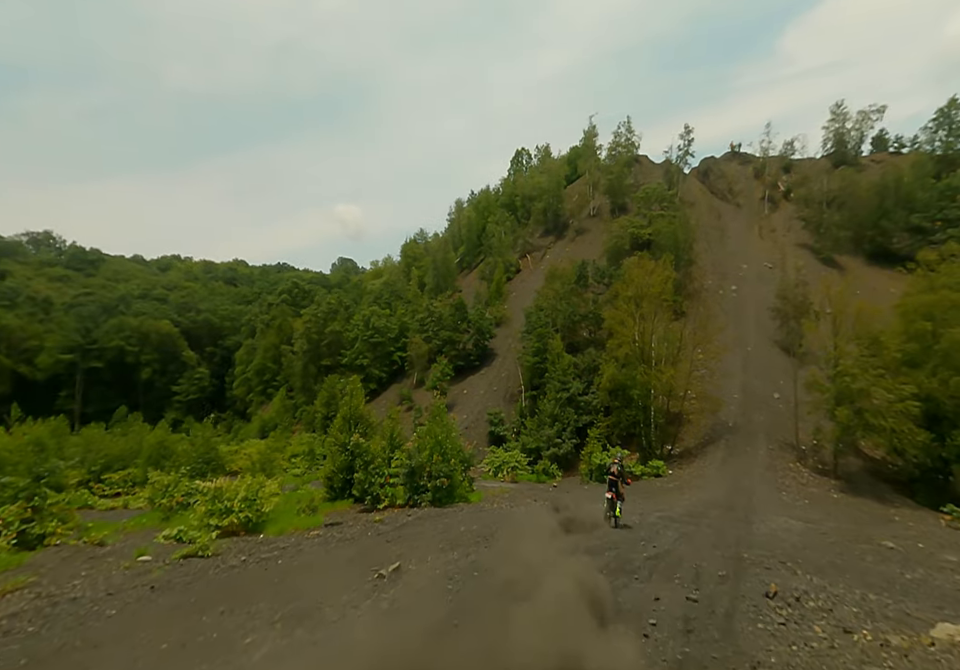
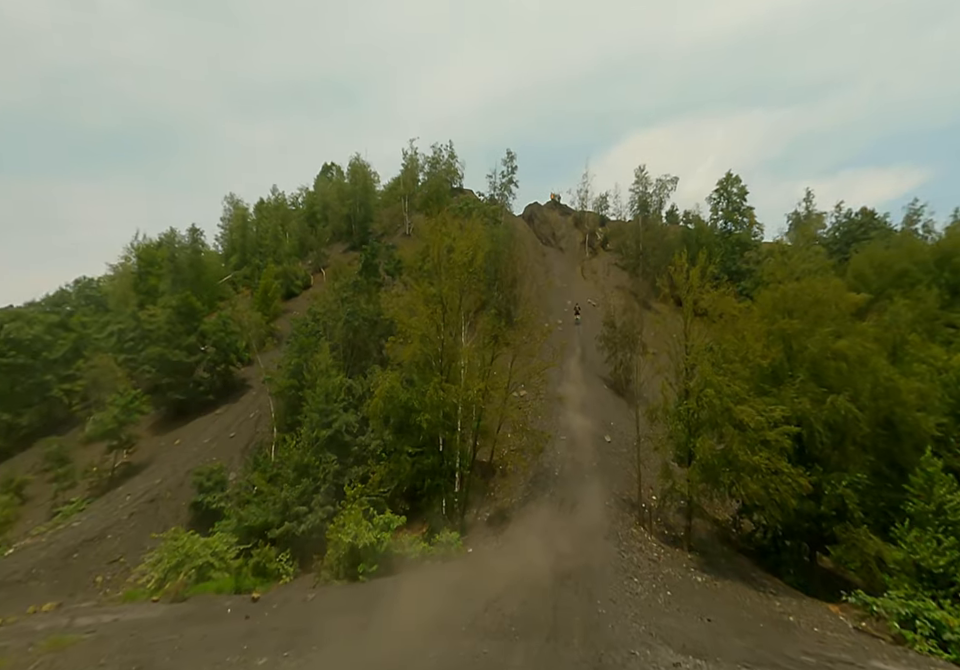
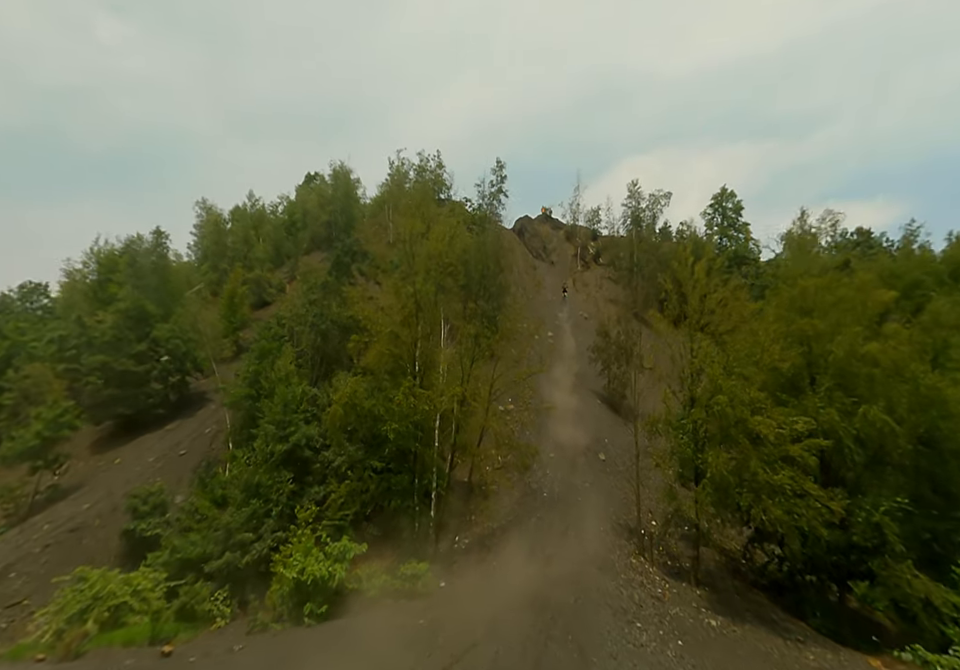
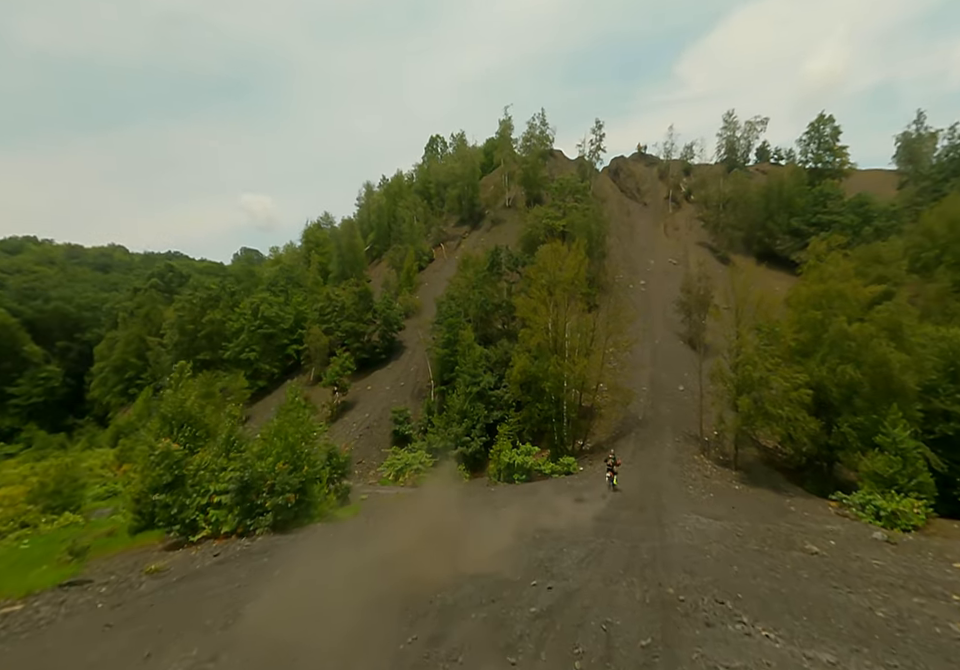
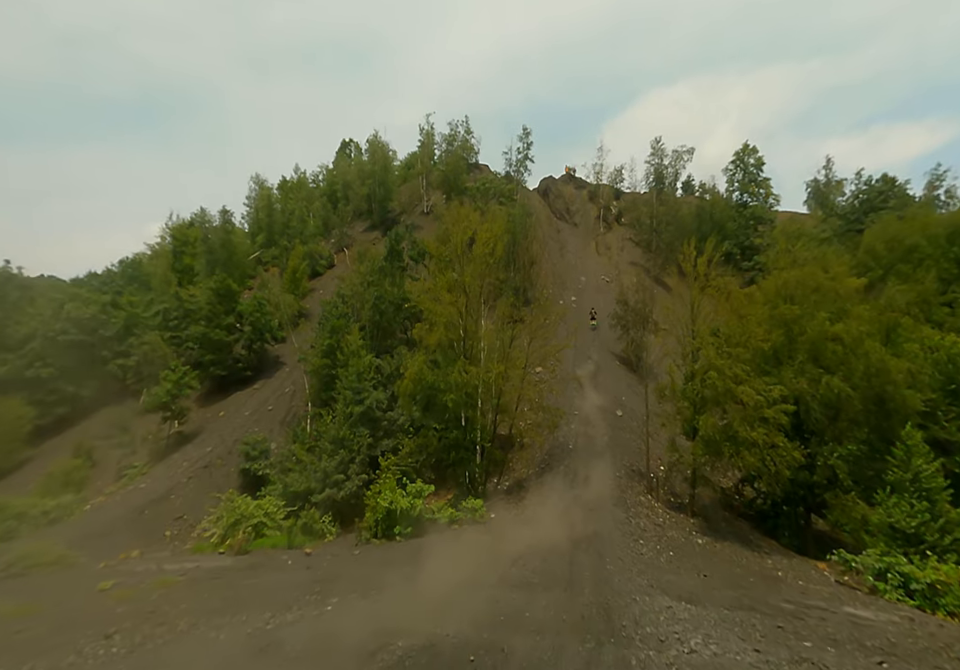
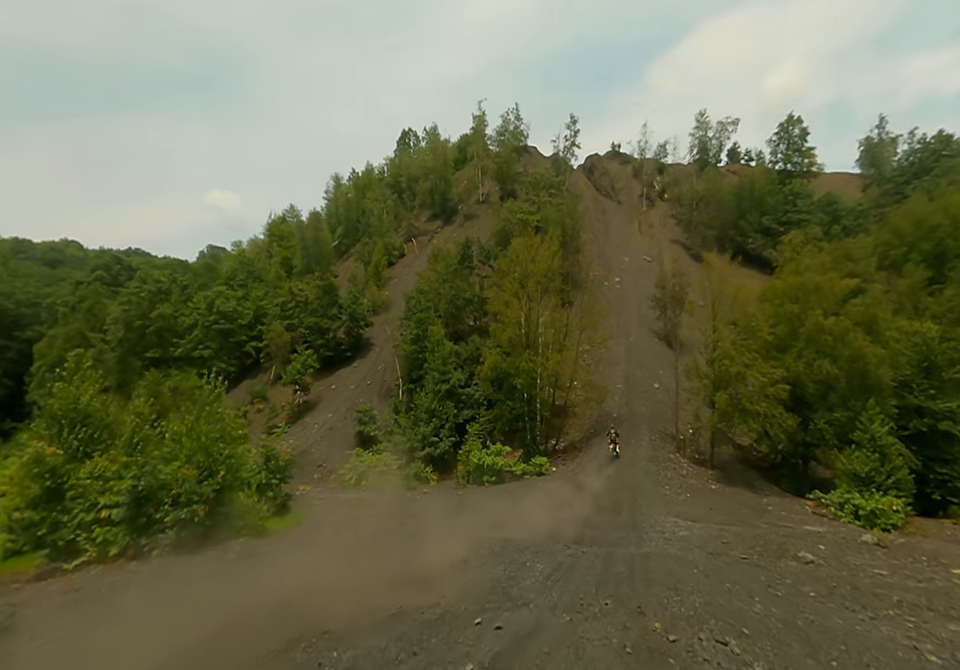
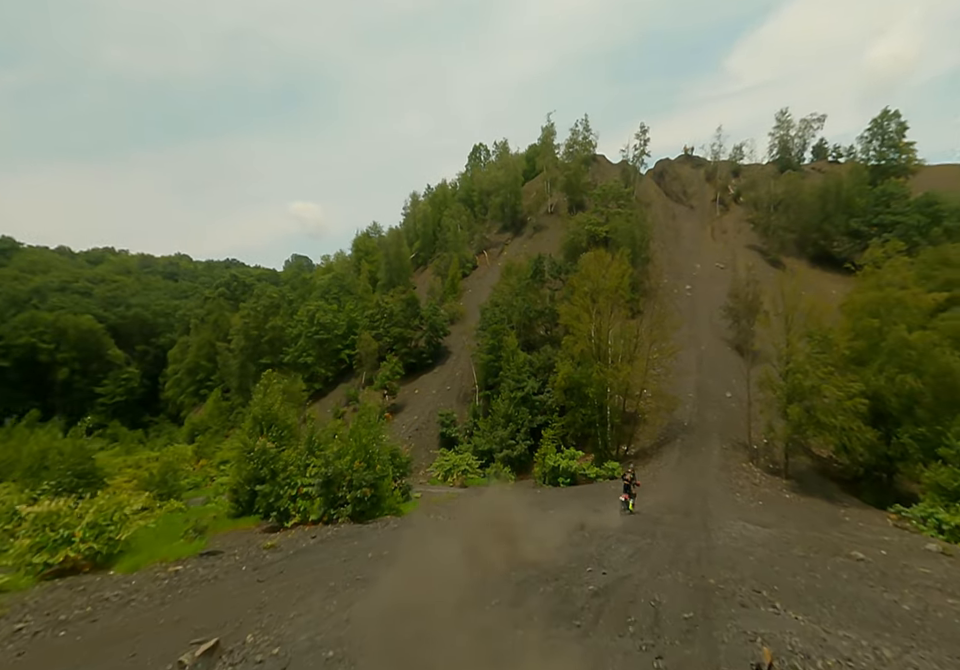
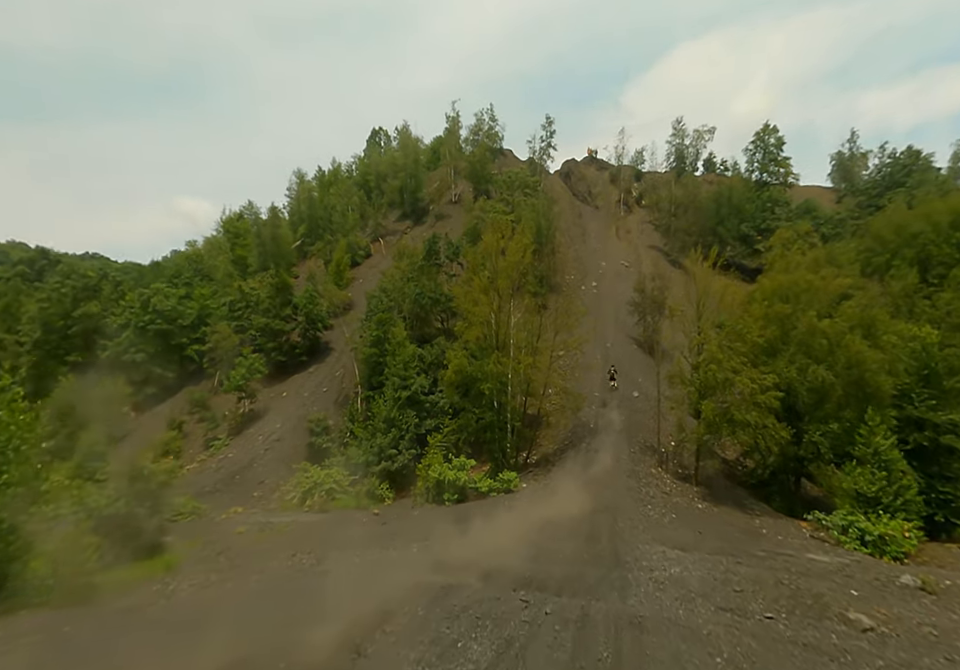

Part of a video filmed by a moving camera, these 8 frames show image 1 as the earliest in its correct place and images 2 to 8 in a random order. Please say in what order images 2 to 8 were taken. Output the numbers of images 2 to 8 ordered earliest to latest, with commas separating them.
7, 4, 6, 8, 5, 2, 3
